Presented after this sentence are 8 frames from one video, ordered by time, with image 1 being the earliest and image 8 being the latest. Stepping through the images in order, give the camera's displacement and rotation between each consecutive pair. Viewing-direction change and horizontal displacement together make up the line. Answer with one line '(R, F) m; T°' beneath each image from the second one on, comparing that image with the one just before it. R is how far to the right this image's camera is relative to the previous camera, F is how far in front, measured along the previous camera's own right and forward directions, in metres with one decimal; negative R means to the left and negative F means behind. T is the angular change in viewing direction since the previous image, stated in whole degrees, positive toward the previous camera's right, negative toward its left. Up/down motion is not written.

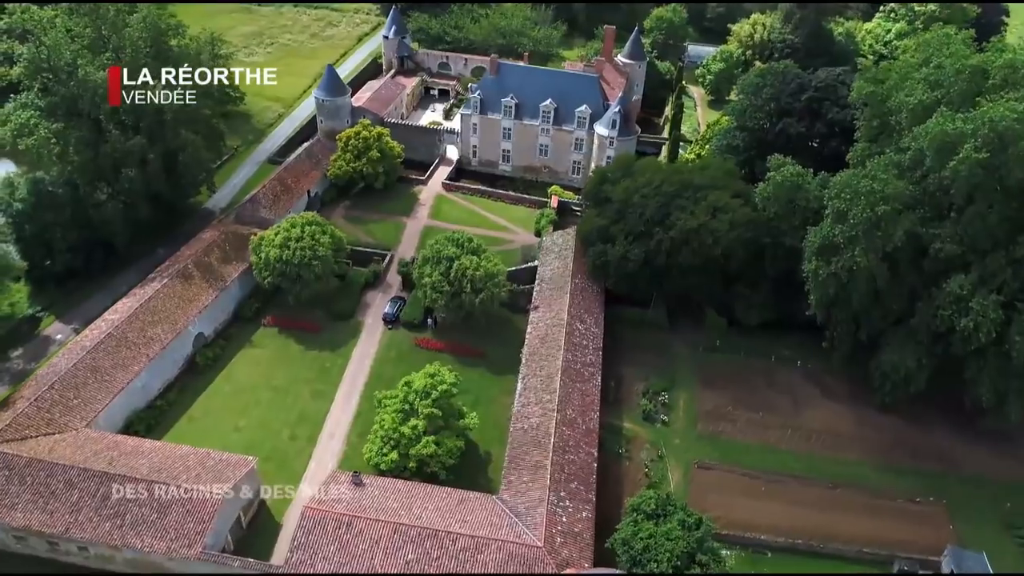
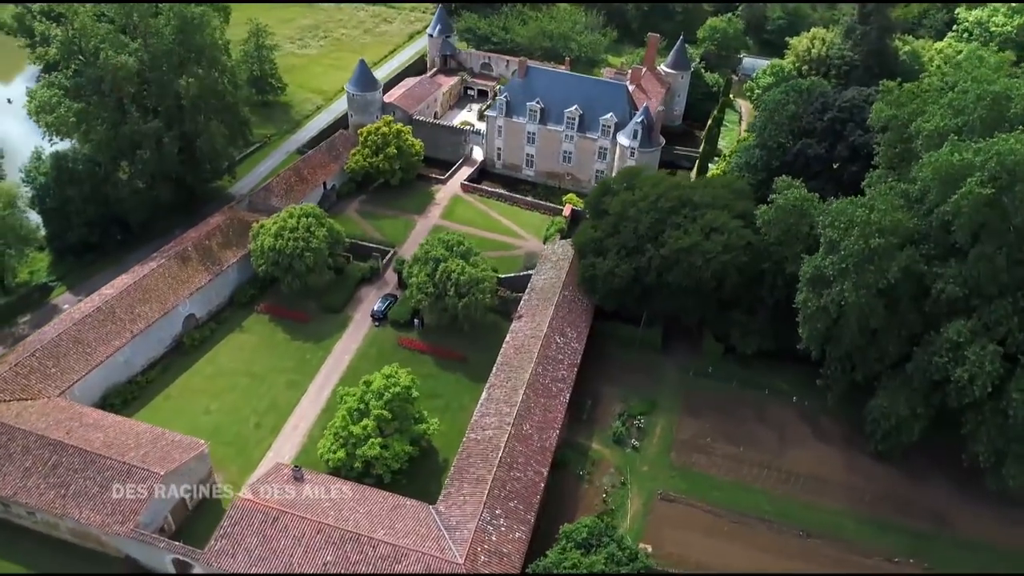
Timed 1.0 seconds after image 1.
(+5.5, +1.2) m; -6°
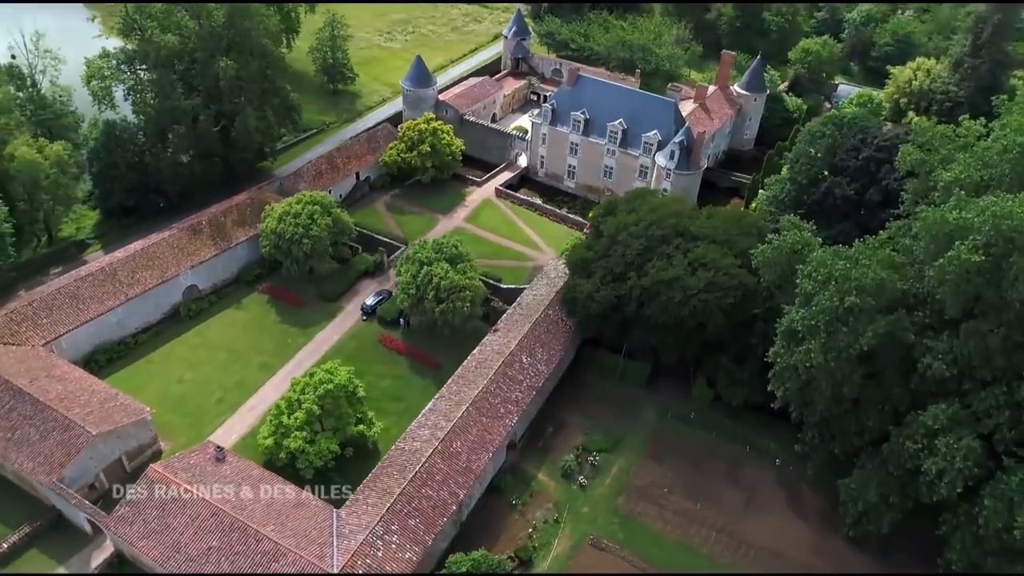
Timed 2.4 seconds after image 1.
(+8.2, +2.2) m; -9°
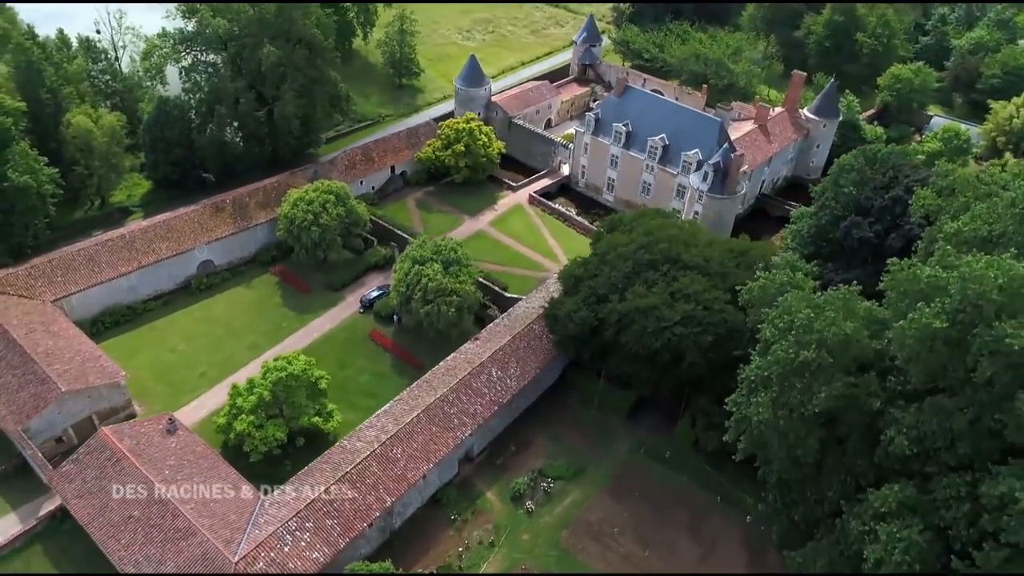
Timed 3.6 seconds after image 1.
(+6.9, +1.8) m; -8°
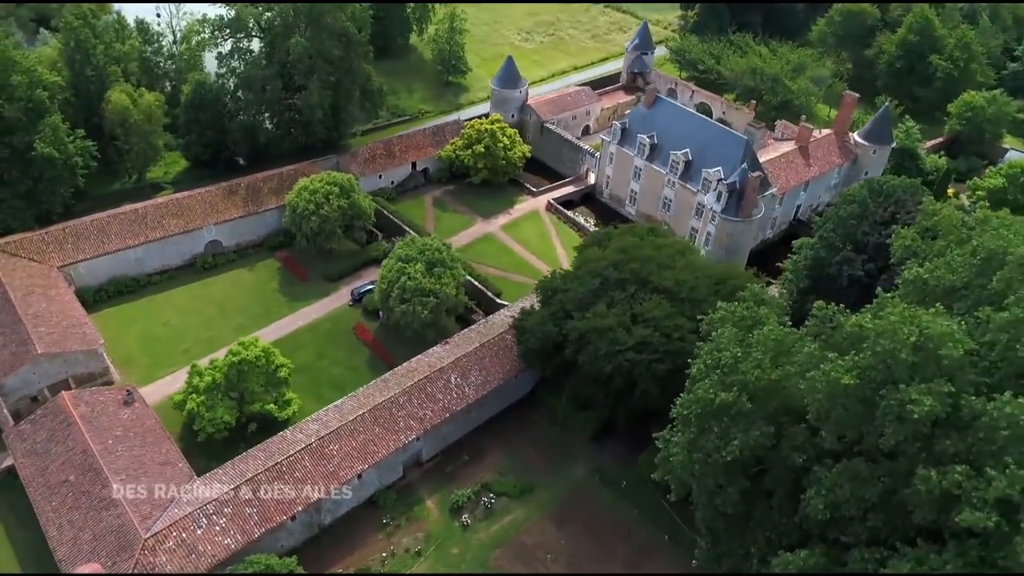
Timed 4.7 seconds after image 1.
(+6.3, +1.4) m; -7°
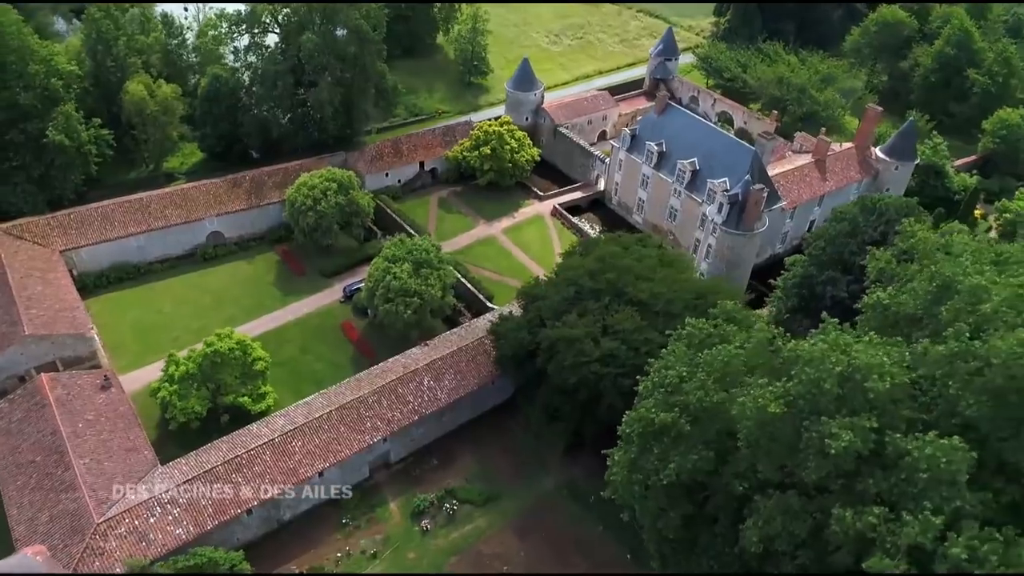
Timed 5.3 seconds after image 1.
(+3.5, +0.7) m; -3°
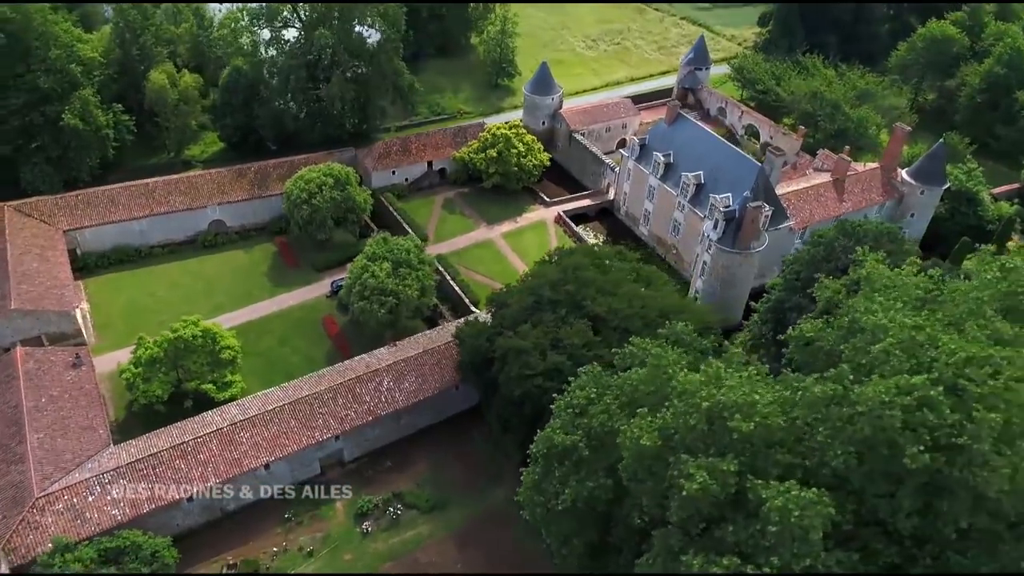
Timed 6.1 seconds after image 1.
(+4.9, +1.0) m; -5°
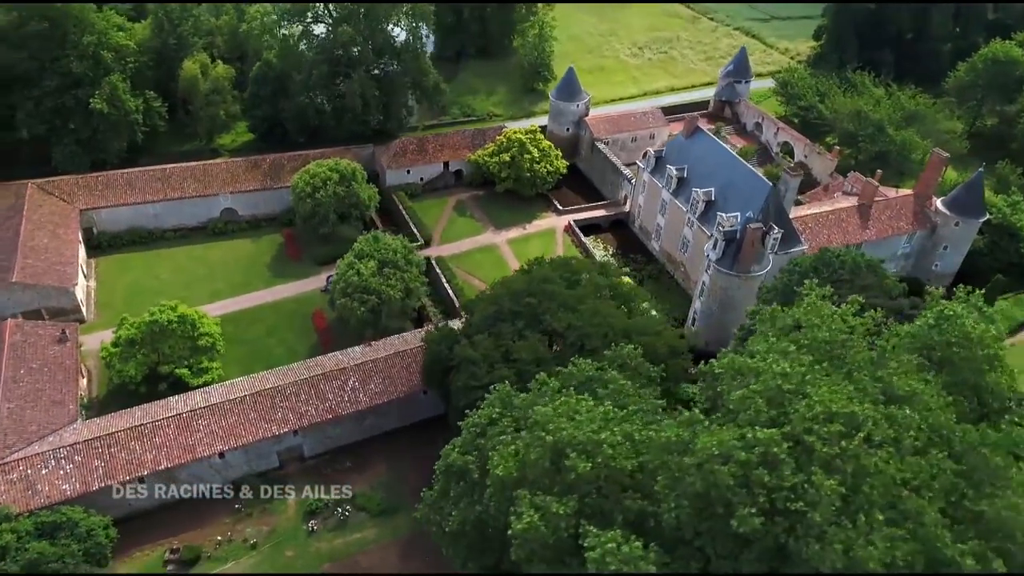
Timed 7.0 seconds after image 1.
(+4.8, +1.1) m; -5°
